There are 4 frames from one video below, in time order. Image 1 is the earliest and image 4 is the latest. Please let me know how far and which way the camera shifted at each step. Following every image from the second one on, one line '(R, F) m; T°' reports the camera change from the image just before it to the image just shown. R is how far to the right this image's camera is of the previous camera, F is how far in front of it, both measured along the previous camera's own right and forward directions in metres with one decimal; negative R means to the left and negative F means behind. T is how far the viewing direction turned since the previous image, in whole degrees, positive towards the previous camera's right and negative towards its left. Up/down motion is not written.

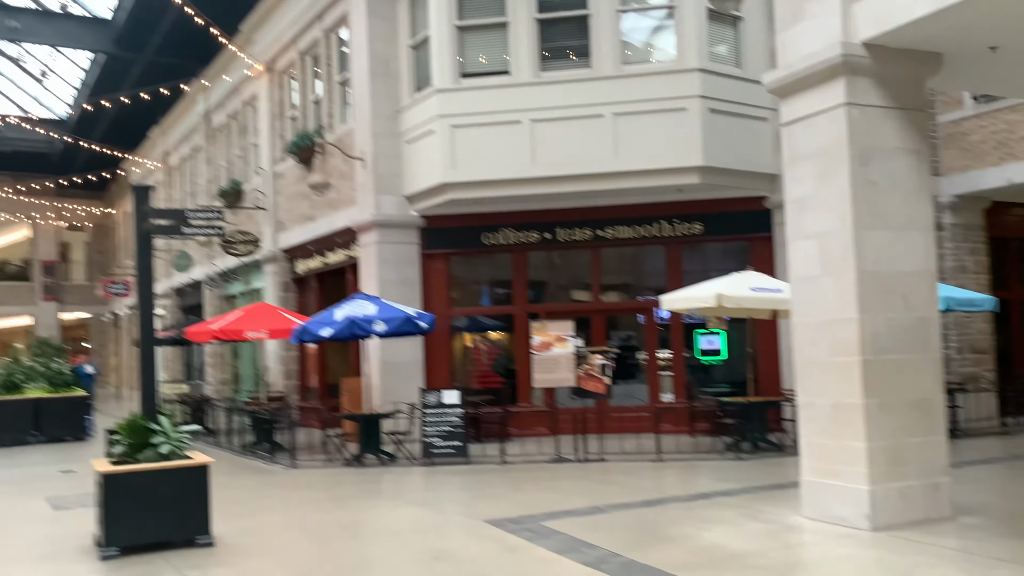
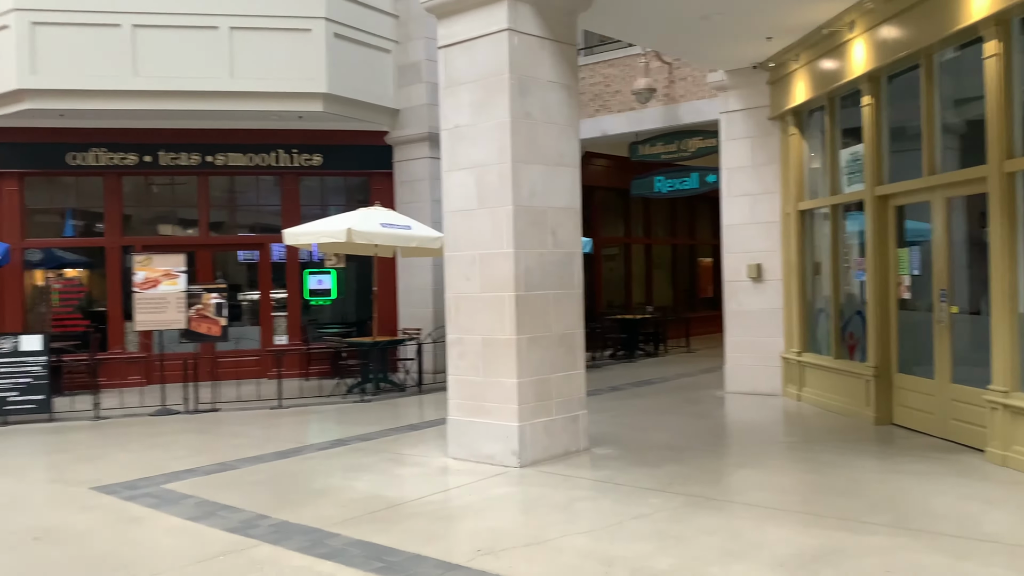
(-0.5, +0.2) m; +13°
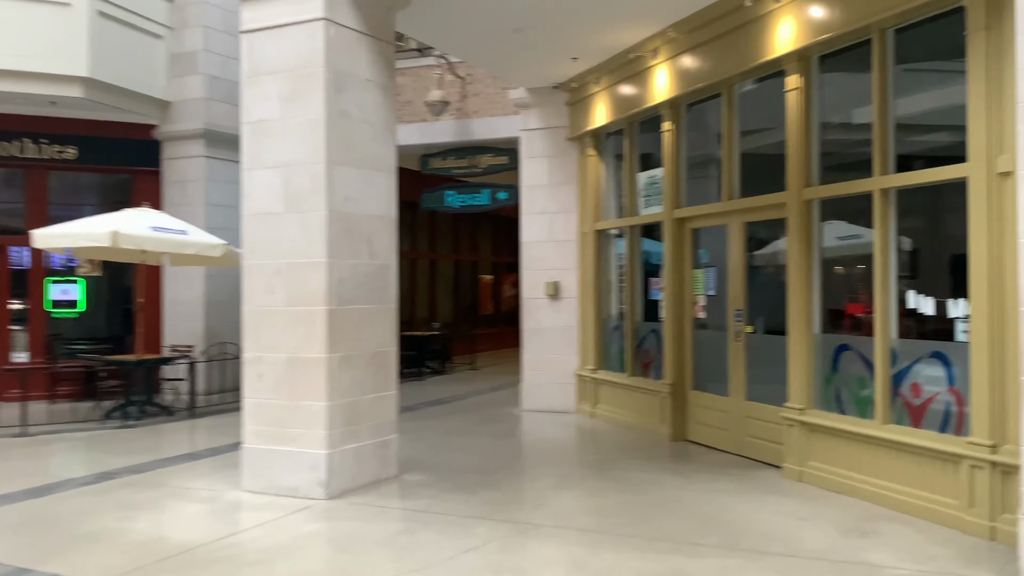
(-0.3, +0.4) m; +15°
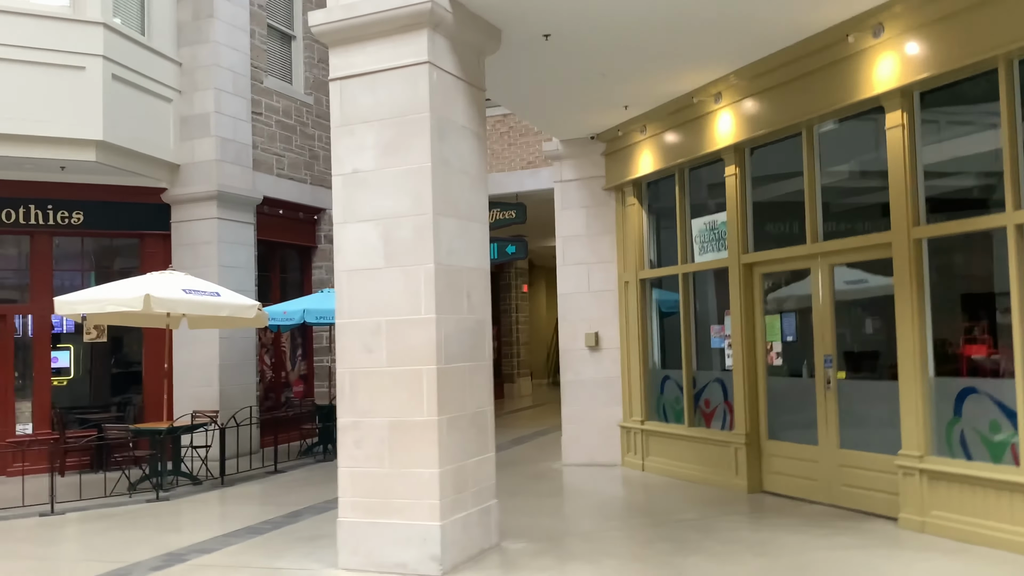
(-0.7, +0.3) m; +2°
